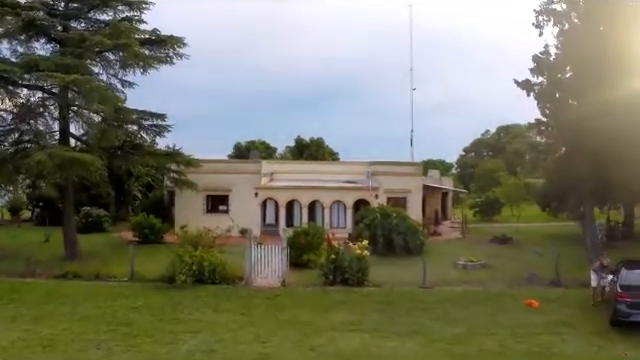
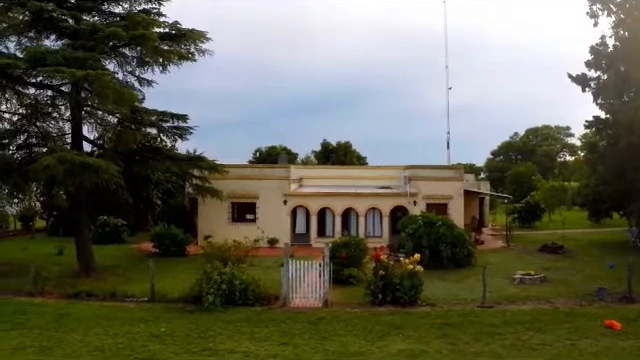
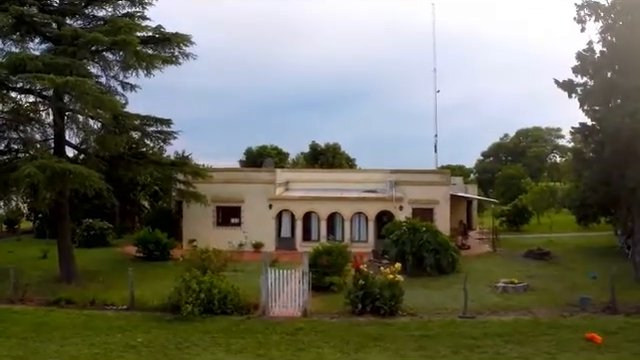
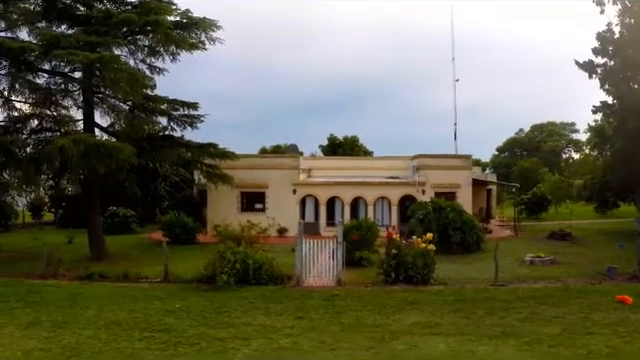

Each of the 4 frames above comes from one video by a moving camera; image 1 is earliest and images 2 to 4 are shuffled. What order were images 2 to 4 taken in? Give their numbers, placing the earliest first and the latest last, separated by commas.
3, 2, 4
